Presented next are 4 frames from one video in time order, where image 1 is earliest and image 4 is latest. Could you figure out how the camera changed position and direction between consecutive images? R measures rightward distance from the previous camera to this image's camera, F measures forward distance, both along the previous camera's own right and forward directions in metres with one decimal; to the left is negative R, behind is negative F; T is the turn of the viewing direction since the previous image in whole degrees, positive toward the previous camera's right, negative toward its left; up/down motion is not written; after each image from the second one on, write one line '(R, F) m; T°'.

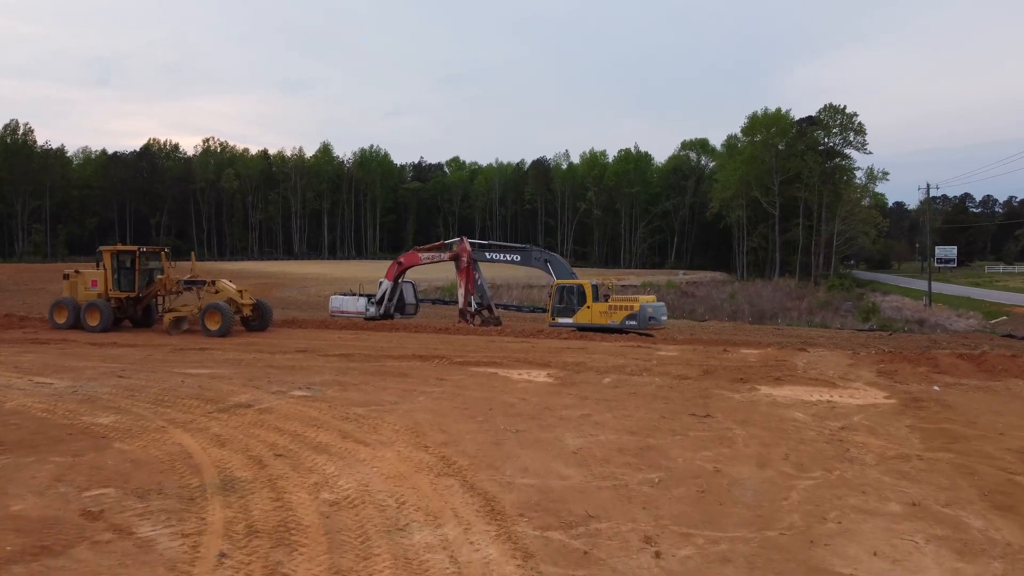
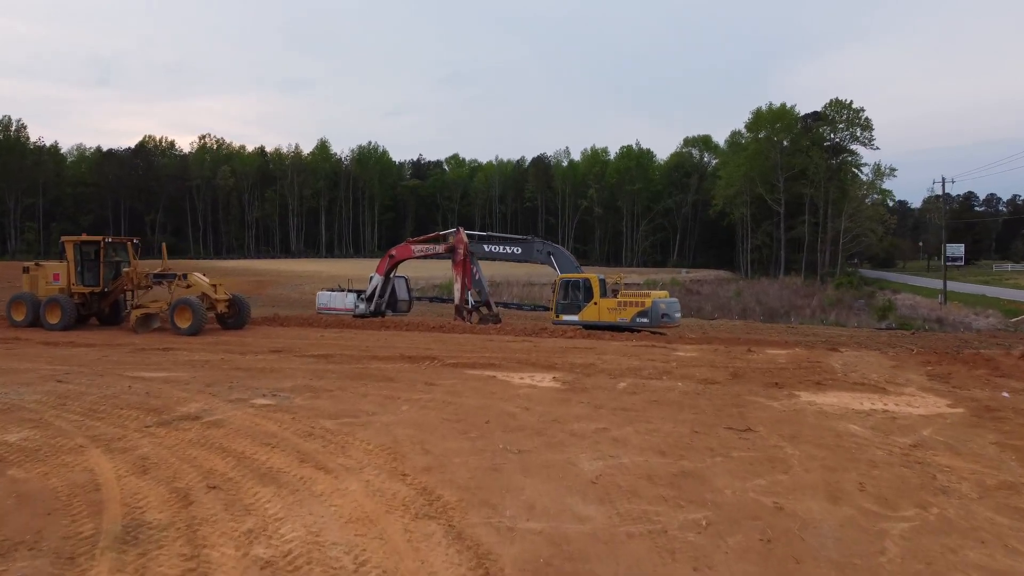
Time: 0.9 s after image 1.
(0.0, +1.7) m; 0°
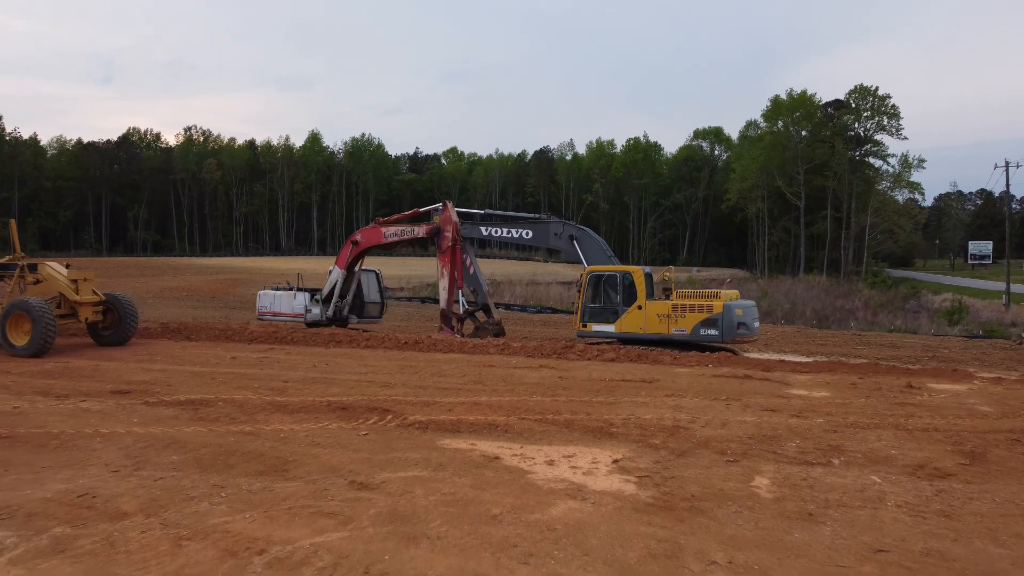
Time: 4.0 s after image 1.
(-0.1, +5.9) m; 0°
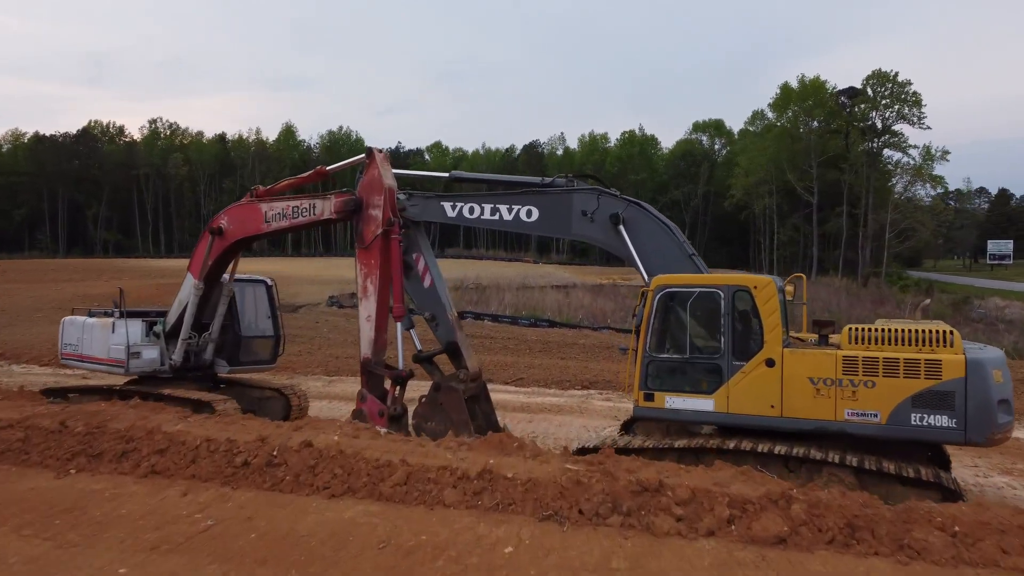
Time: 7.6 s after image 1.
(0.0, +7.3) m; +1°
